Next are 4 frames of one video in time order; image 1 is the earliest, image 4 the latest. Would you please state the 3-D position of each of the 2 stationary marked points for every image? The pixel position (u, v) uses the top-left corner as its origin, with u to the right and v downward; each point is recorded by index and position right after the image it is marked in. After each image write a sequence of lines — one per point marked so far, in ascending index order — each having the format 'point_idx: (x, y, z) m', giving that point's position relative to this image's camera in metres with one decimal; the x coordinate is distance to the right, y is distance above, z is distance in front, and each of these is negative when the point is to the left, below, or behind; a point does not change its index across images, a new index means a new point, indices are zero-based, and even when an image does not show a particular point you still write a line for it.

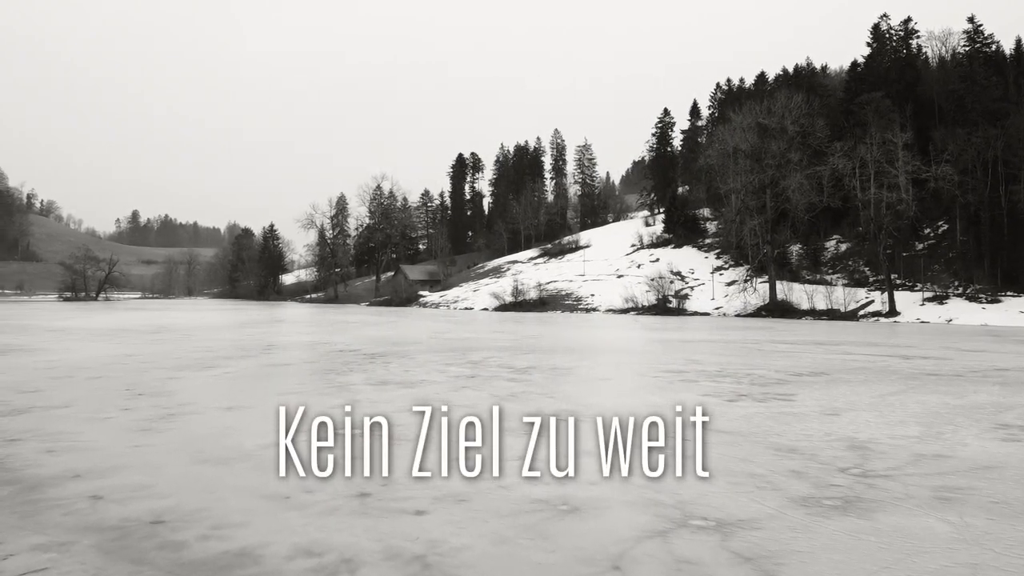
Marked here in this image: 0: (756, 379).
0: (+4.7, -1.7, +11.4) m
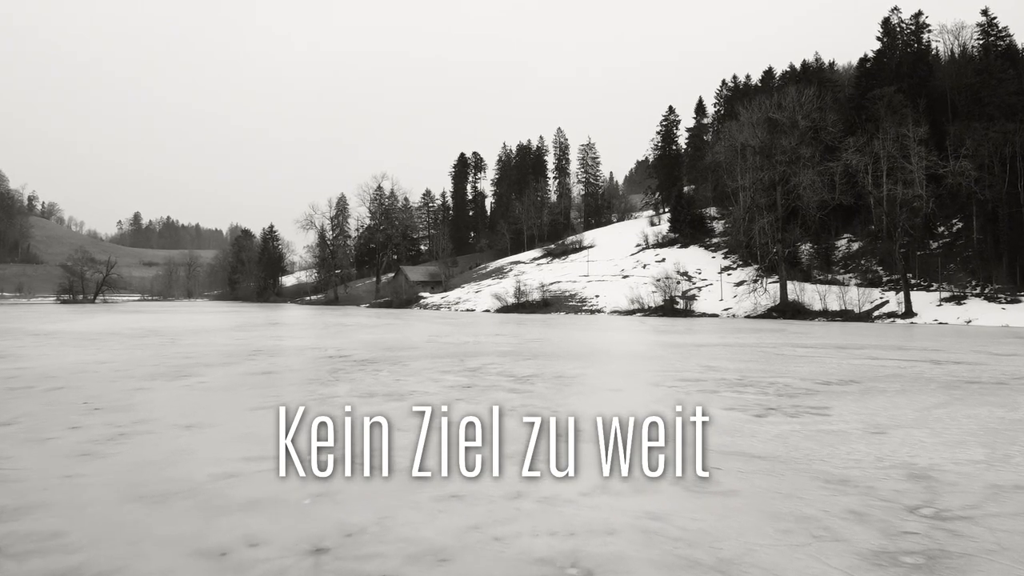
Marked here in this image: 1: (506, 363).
0: (+4.7, -1.8, +10.3) m
1: (-0.2, -1.8, +14.5) m
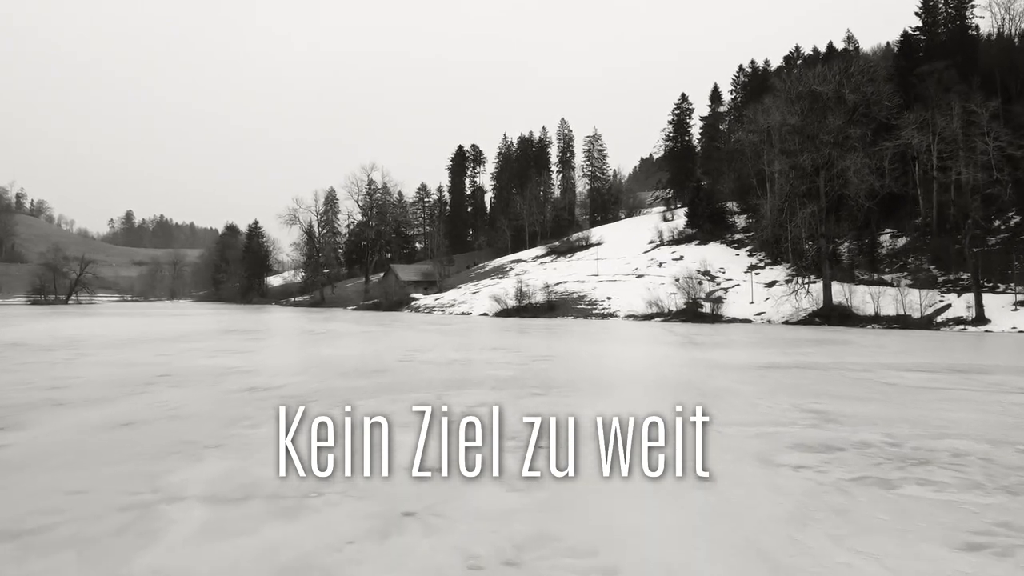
0: (+4.7, -1.8, +5.8) m
1: (-0.1, -1.8, +10.0) m
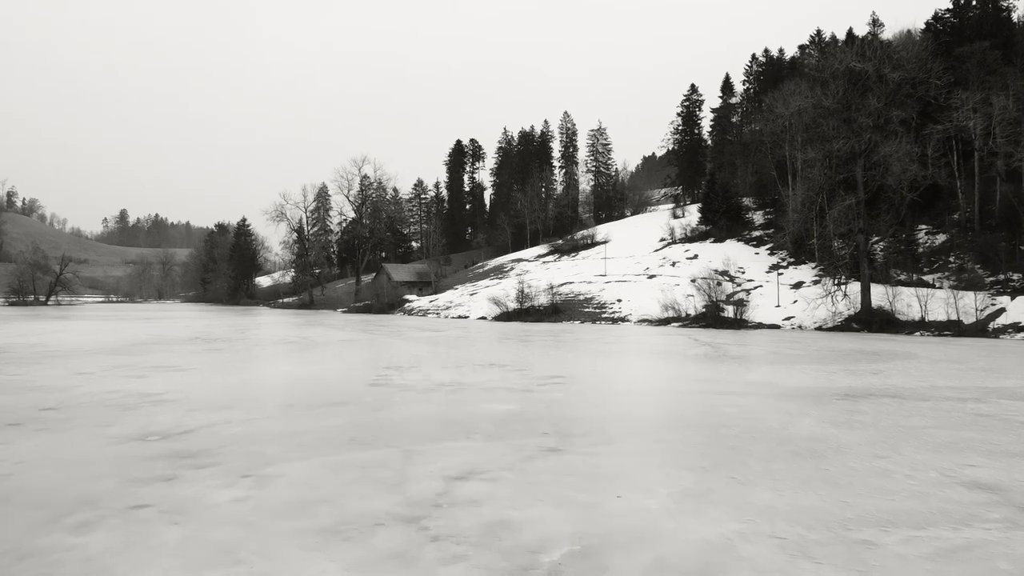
0: (+4.7, -1.9, +2.7) m
1: (-0.1, -1.9, +6.9) m
